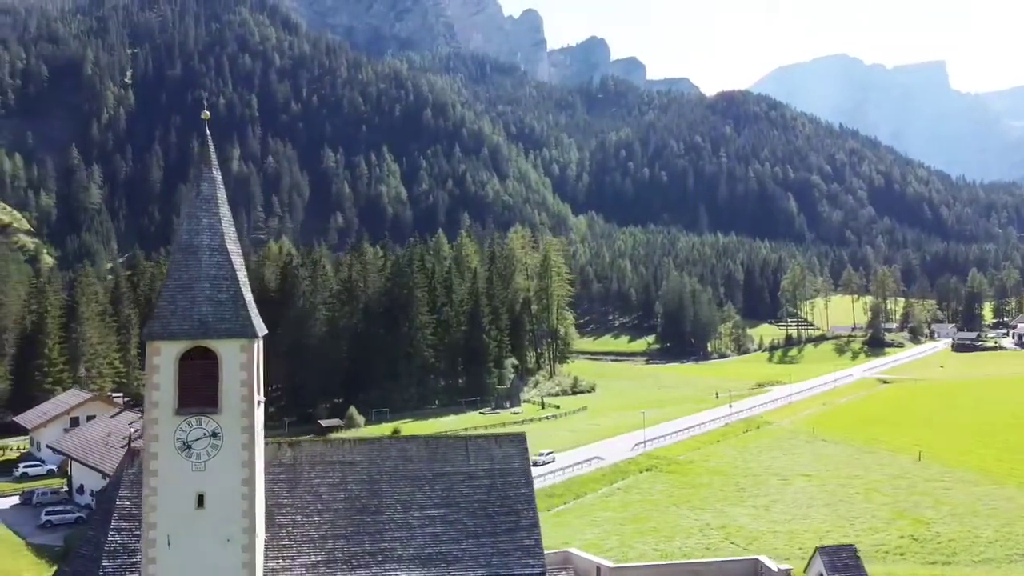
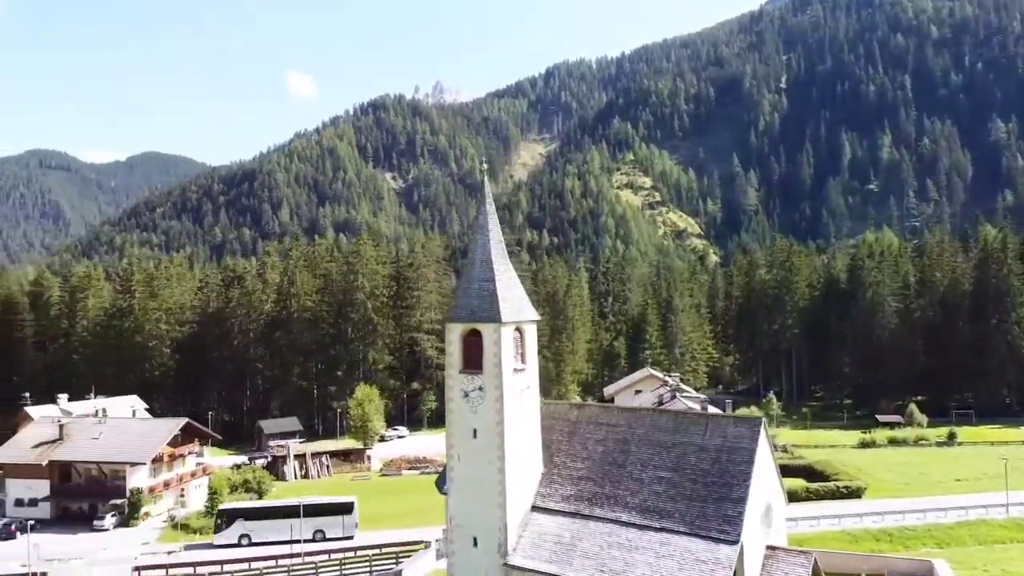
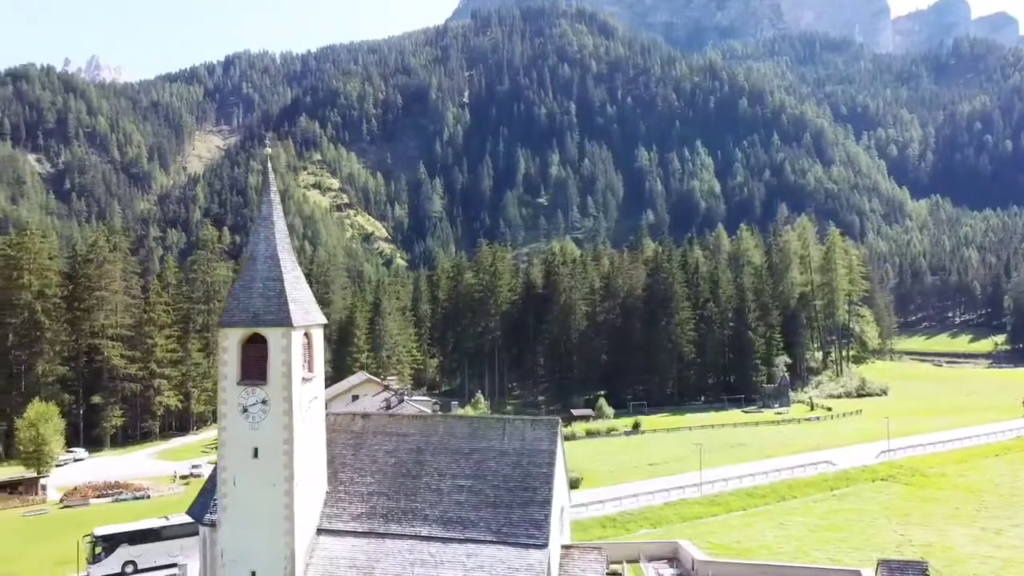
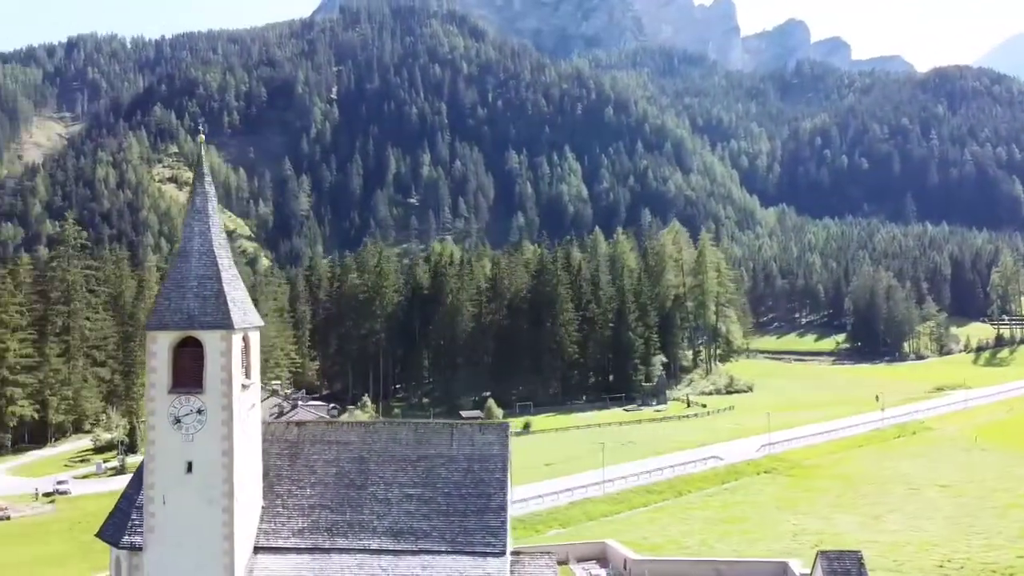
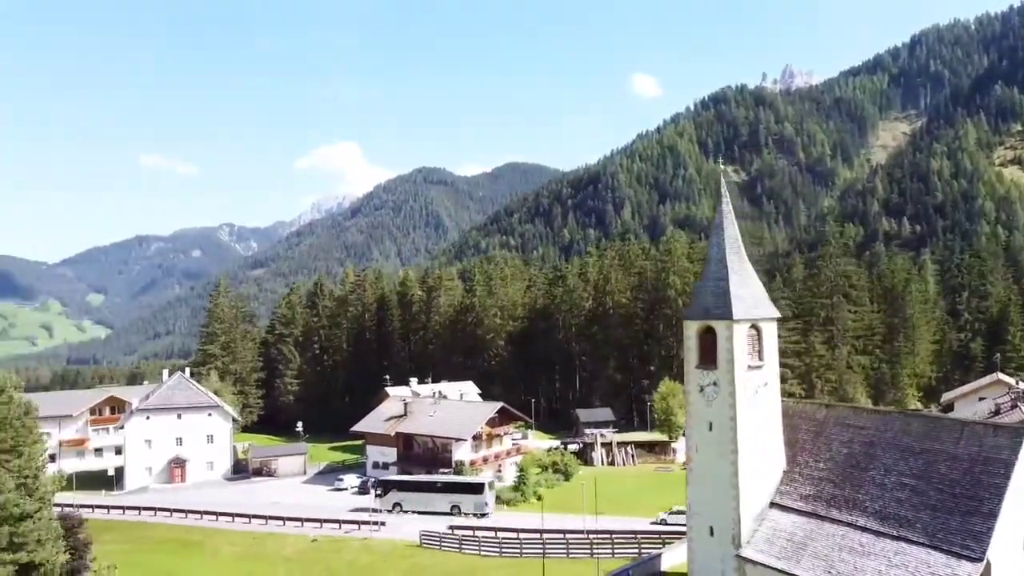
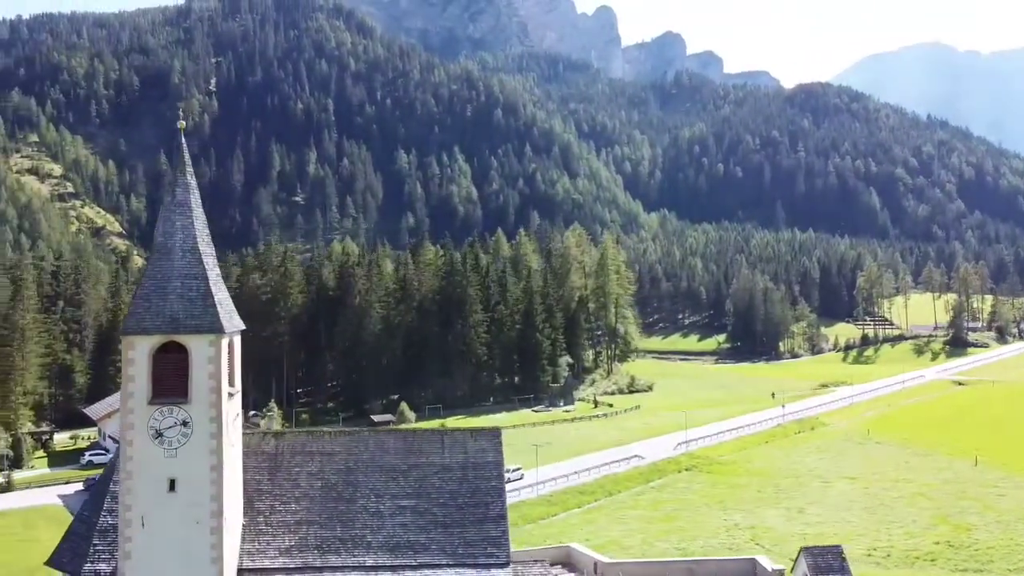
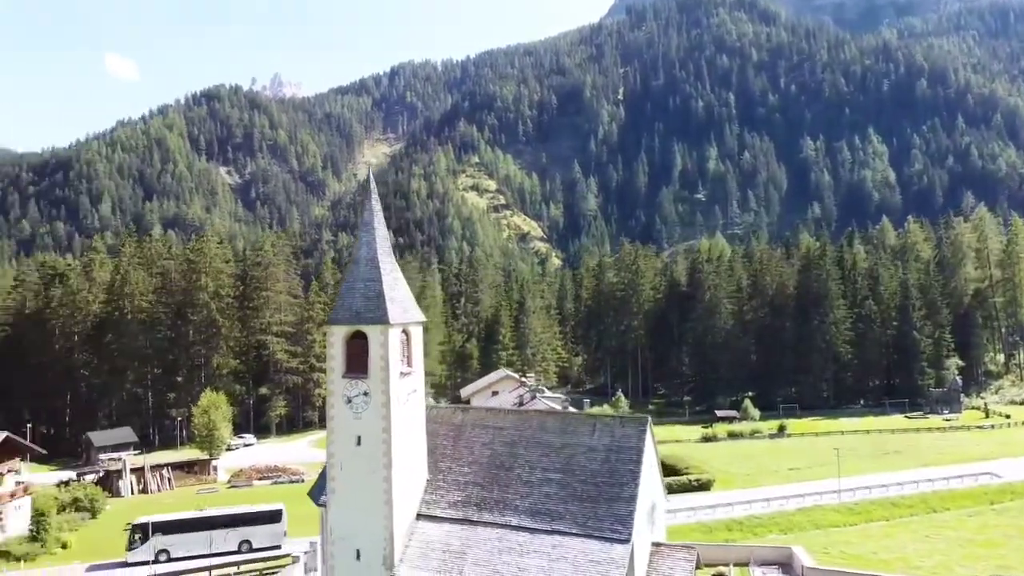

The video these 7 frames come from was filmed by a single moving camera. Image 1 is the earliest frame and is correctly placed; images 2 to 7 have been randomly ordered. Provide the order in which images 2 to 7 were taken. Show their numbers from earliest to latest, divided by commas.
6, 4, 3, 7, 2, 5
